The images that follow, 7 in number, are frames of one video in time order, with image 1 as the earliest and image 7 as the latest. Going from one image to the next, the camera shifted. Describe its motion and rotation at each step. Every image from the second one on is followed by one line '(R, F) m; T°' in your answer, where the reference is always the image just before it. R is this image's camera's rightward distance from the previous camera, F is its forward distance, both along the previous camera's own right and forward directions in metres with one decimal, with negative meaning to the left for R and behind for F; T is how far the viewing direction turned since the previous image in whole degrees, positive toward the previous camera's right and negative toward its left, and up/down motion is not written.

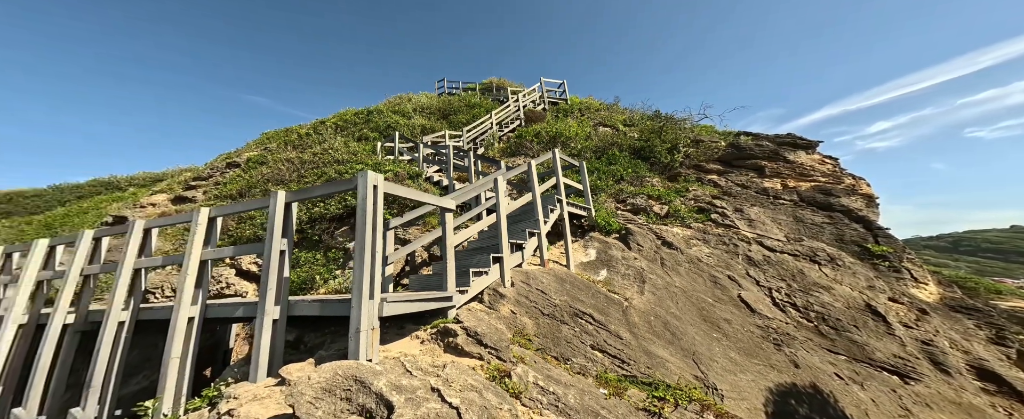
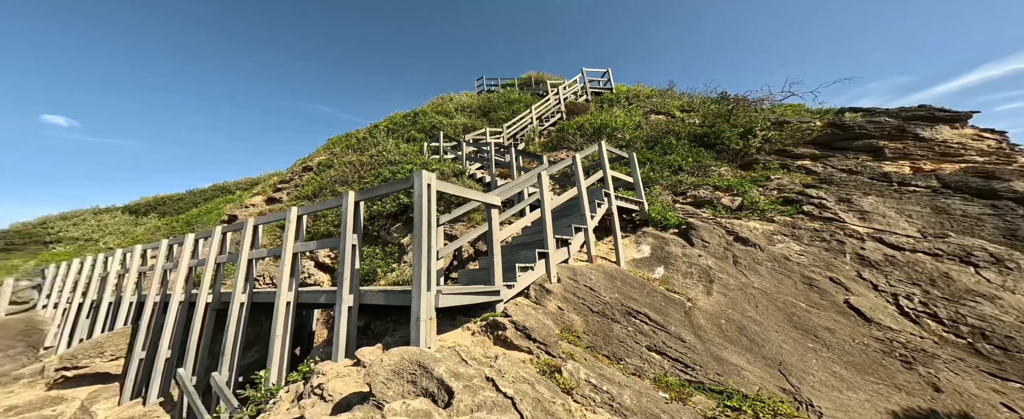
(0.0, 0.0) m; -8°
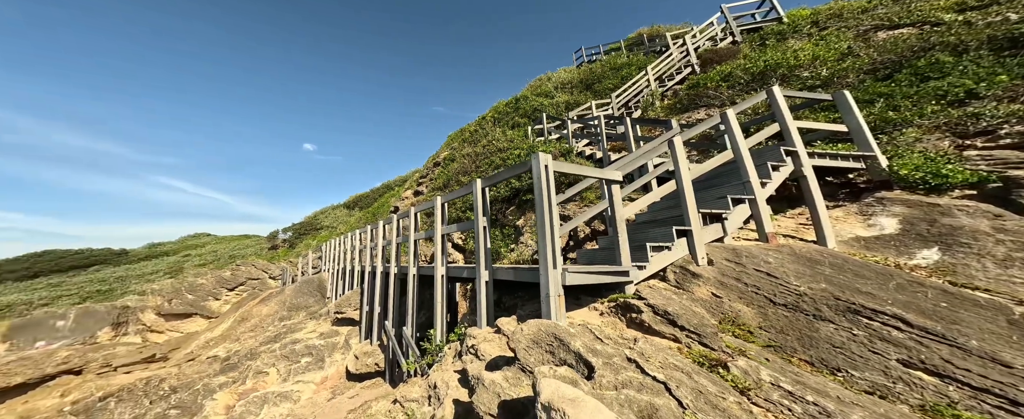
(-0.1, 0.0) m; -21°
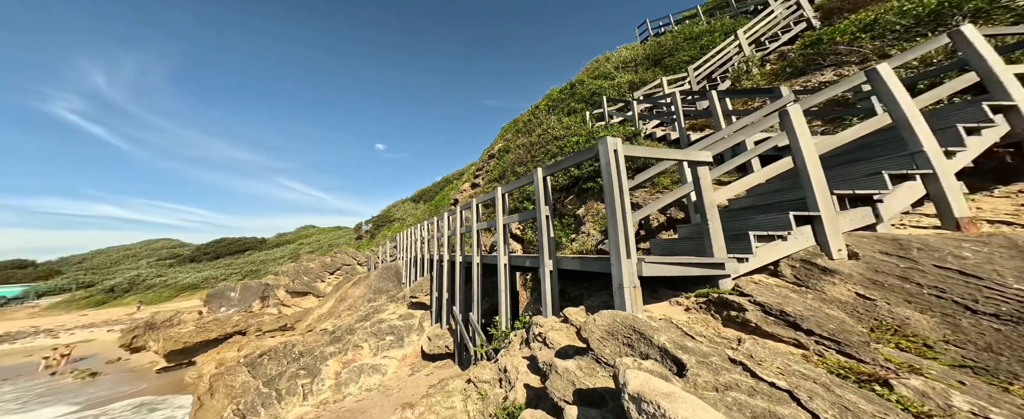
(-0.2, 0.0) m; -11°
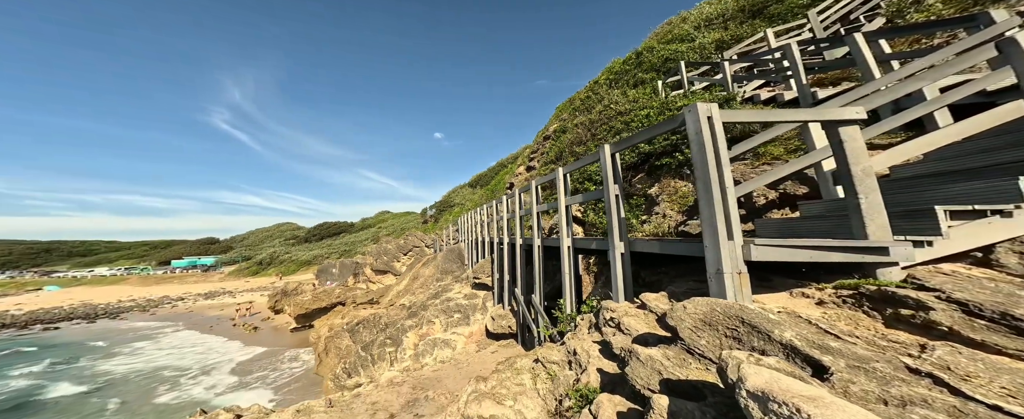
(-0.3, +0.1) m; -11°
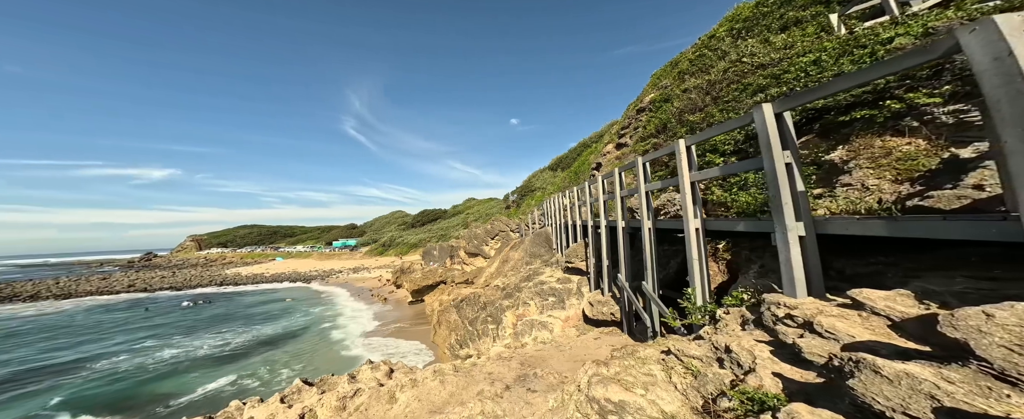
(-1.1, +0.1) m; -17°
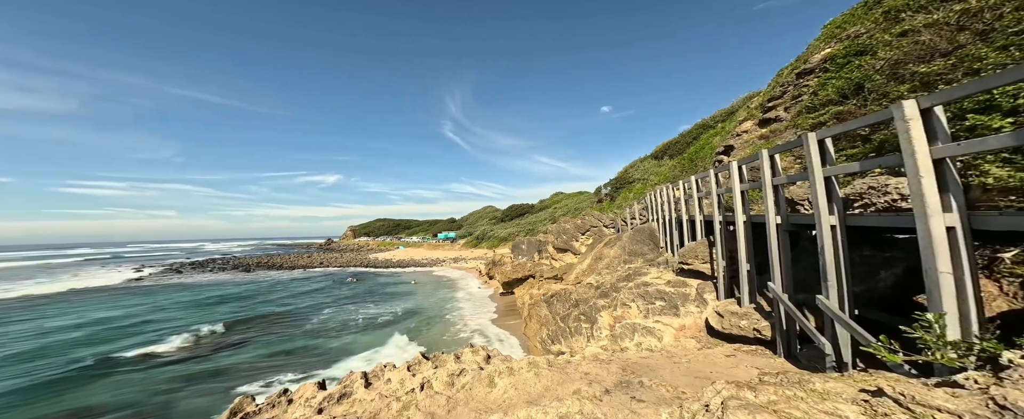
(-1.2, +0.3) m; -18°
